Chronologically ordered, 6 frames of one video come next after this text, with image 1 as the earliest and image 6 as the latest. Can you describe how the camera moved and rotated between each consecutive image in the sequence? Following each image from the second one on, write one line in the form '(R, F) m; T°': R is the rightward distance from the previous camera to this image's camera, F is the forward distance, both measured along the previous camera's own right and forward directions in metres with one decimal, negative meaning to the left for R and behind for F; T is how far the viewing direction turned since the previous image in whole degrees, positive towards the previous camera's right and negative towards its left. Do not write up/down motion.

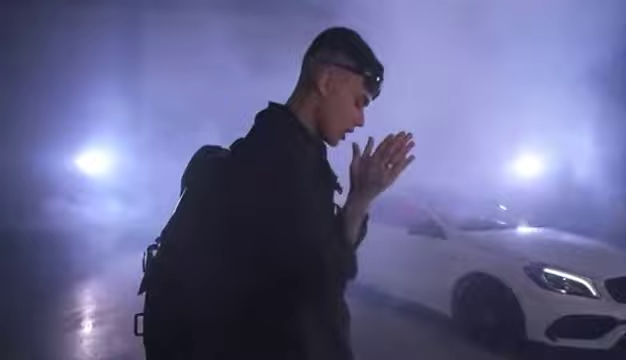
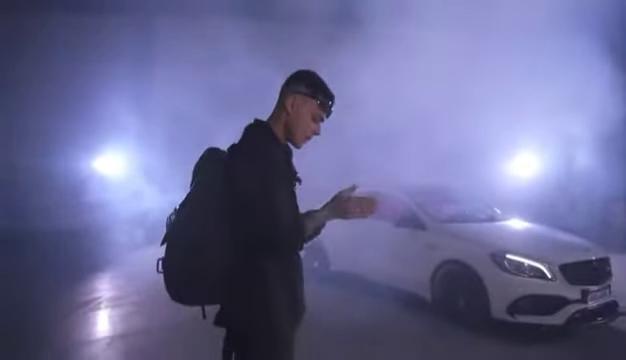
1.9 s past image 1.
(+0.1, -0.4) m; -1°
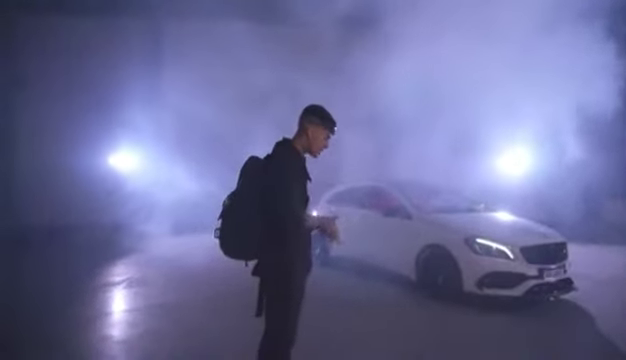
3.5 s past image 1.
(0.0, -0.6) m; 0°
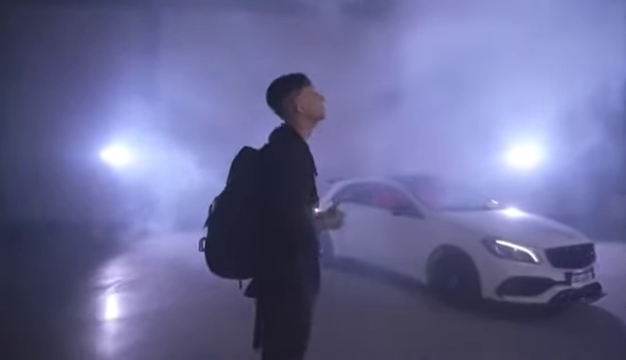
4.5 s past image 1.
(0.0, +0.4) m; 0°
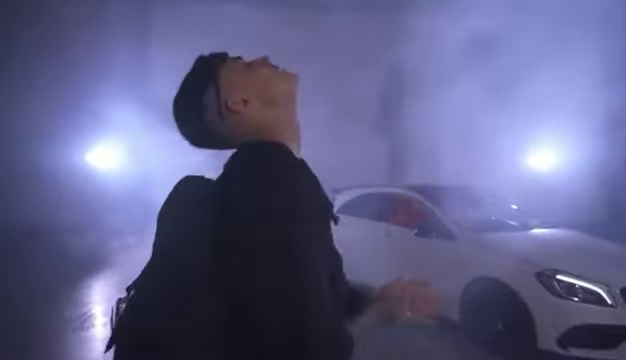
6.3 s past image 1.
(0.0, +0.8) m; 0°
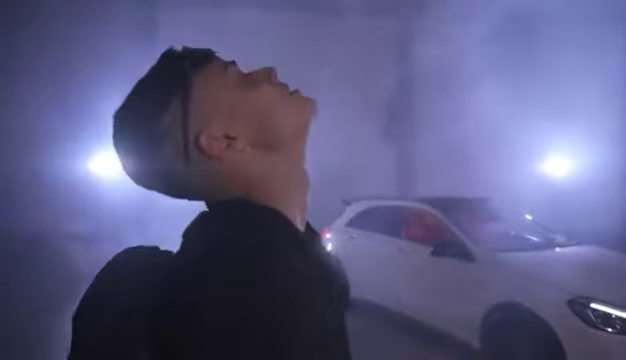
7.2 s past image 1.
(0.0, +0.3) m; -1°
